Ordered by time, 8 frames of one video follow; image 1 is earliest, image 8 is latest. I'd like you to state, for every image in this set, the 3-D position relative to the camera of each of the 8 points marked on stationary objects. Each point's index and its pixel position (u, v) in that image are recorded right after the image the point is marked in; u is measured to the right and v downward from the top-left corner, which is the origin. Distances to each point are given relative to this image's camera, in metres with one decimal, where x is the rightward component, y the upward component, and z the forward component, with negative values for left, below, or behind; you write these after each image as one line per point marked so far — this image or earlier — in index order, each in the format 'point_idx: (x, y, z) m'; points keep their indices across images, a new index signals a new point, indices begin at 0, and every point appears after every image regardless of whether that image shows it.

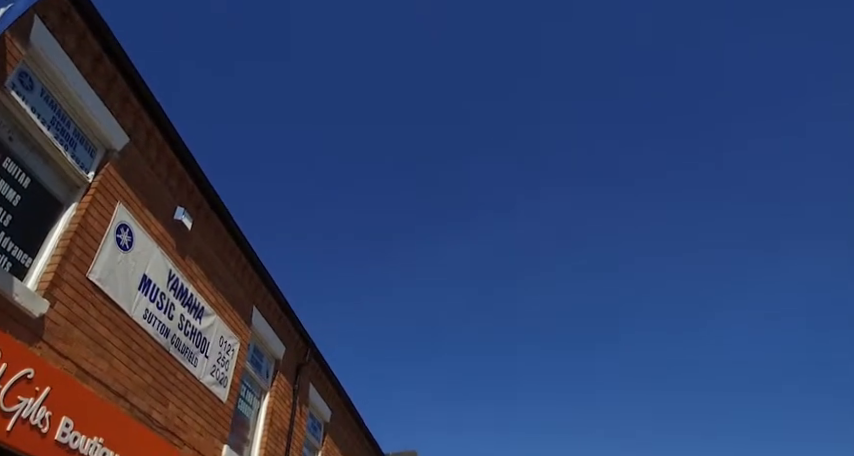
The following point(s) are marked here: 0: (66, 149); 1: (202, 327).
0: (-2.9, +0.6, +4.7) m
1: (-2.6, -1.1, +6.9) m
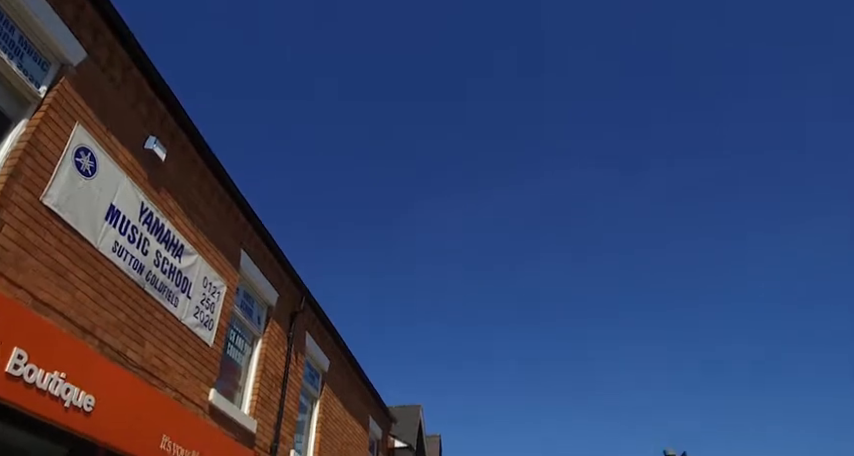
0: (-3.0, +1.2, +4.3) m
1: (-2.7, -0.4, +6.6) m
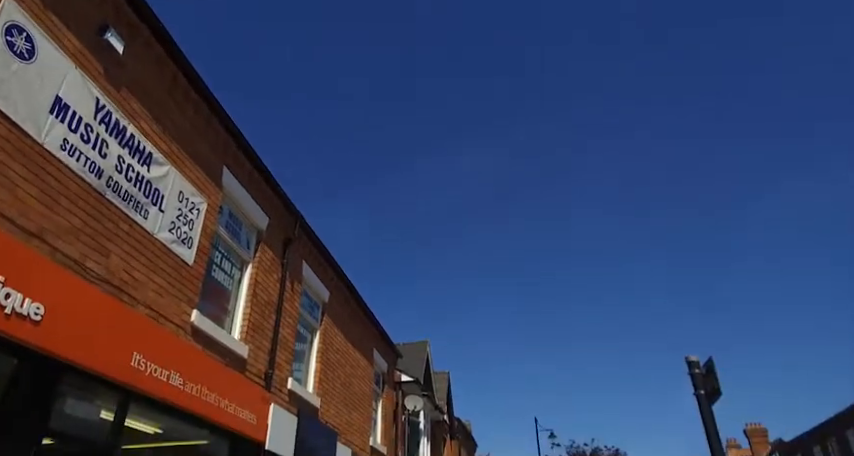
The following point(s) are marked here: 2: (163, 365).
0: (-3.1, +1.9, +3.6) m
1: (-2.8, +0.5, +6.0) m
2: (-2.7, -1.4, +6.0) m
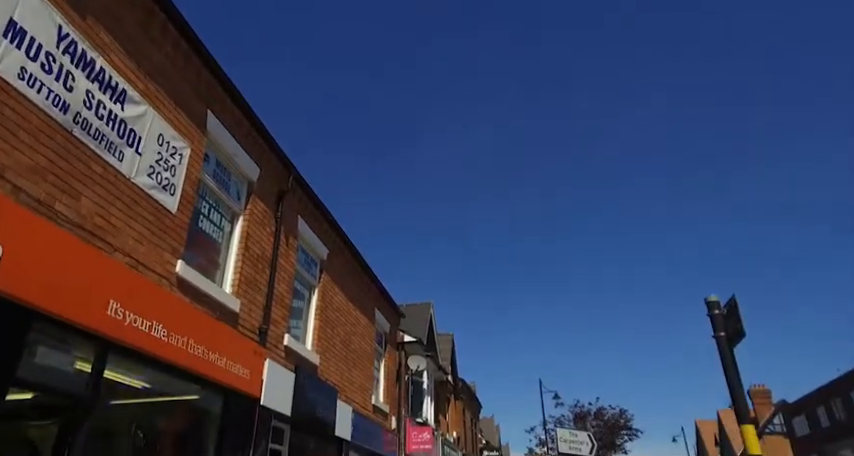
0: (-3.2, +2.3, +3.2) m
1: (-2.8, +1.1, +5.6) m
2: (-2.7, -0.8, +5.8) m
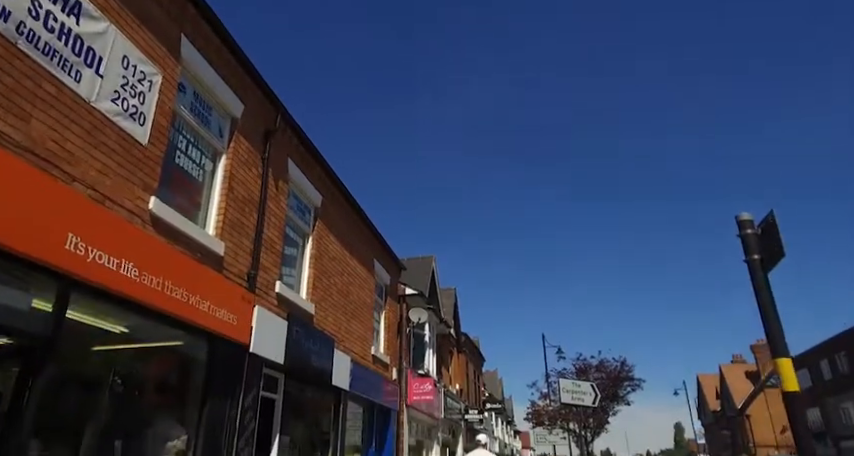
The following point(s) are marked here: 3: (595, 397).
0: (-3.3, +2.8, +2.5) m
1: (-2.9, +1.7, +5.1) m
2: (-2.8, -0.2, +5.3) m
3: (+4.6, -4.6, +16.4) m
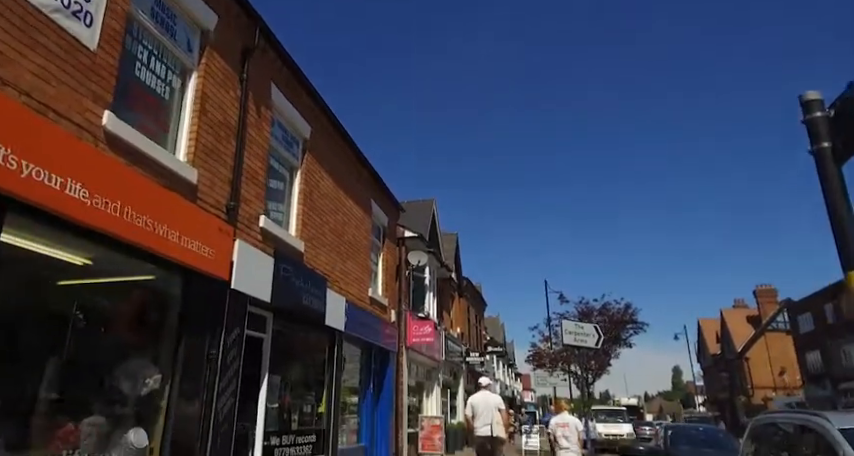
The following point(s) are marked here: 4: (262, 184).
0: (-3.4, +3.2, +1.6) m
1: (-3.0, +2.3, +4.2) m
2: (-2.9, +0.4, +4.7) m
3: (+4.6, -3.0, +16.1) m
4: (-2.5, +0.7, +9.0) m
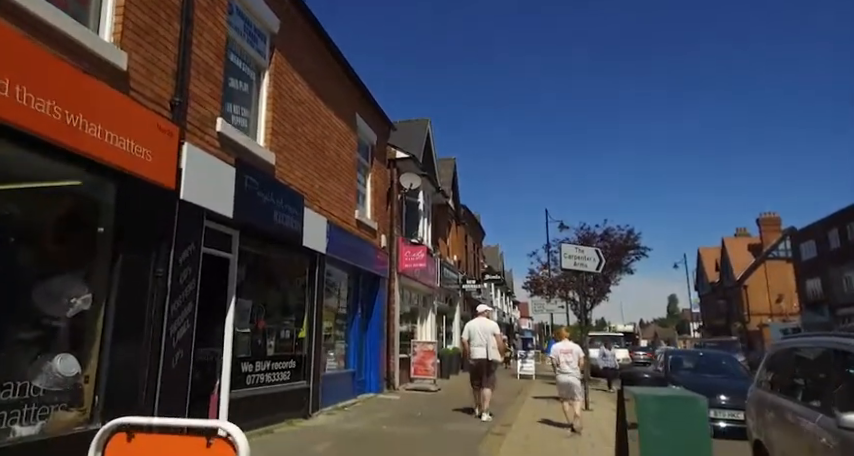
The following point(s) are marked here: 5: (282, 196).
0: (-3.7, +3.5, +0.2) m
1: (-3.2, +3.0, +2.9) m
2: (-3.1, +1.2, +3.5) m
3: (+4.4, -0.9, +15.2) m
4: (-2.7, +1.9, +7.8) m
5: (-2.3, +0.5, +9.3) m
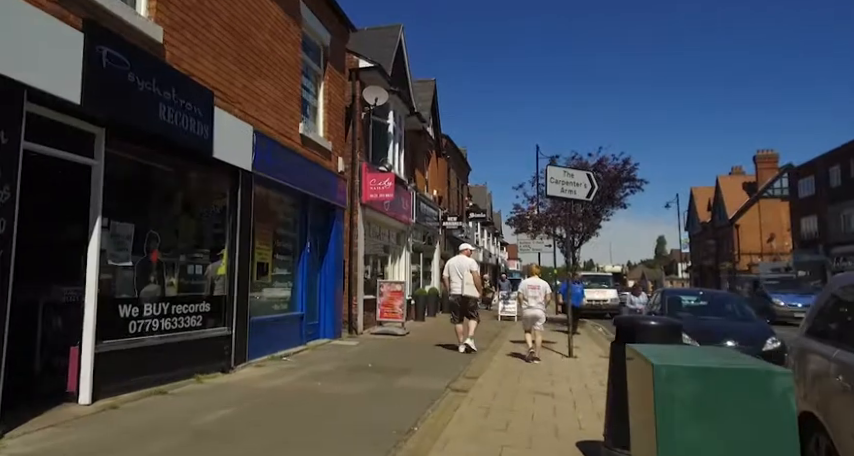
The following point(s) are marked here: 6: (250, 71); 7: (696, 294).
0: (-4.2, +3.8, -2.4) m
1: (-3.8, +3.5, +0.4) m
2: (-3.7, +1.8, +1.2) m
3: (+3.6, +0.8, +13.1) m
4: (-3.4, +2.9, +5.4) m
5: (-3.0, +1.7, +7.0) m
6: (-2.7, +2.4, +9.3) m
7: (+5.6, -1.4, +12.4) m
